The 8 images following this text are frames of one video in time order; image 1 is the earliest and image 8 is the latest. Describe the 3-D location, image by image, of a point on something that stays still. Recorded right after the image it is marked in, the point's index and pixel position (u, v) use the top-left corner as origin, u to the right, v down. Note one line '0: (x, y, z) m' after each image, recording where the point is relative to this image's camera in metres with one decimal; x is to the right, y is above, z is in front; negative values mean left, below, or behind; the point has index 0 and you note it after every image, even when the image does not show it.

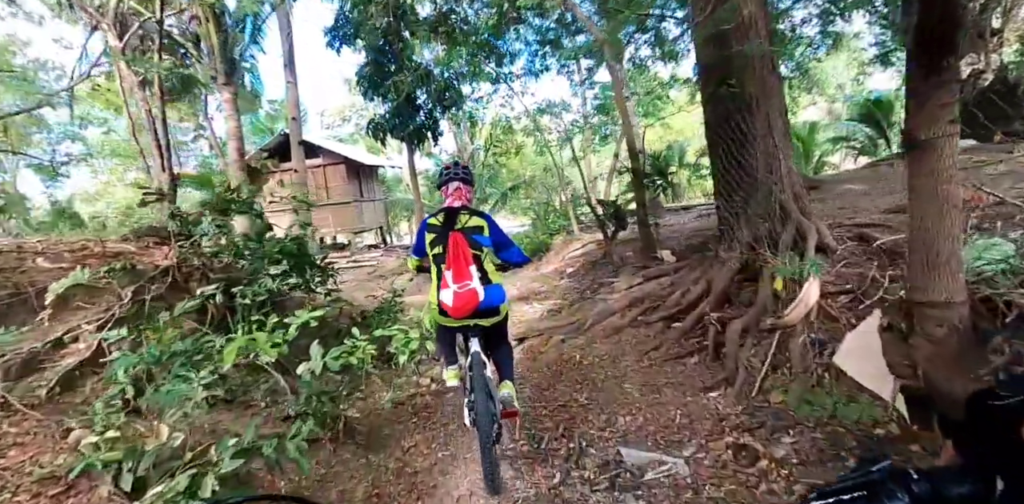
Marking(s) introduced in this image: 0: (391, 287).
0: (-2.2, -0.7, +9.0) m
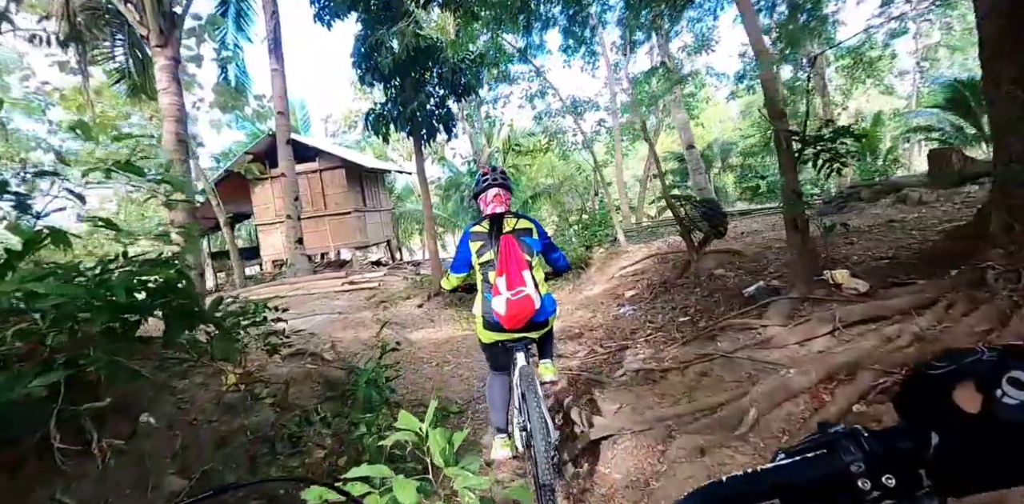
0: (-1.6, -0.9, +7.0) m
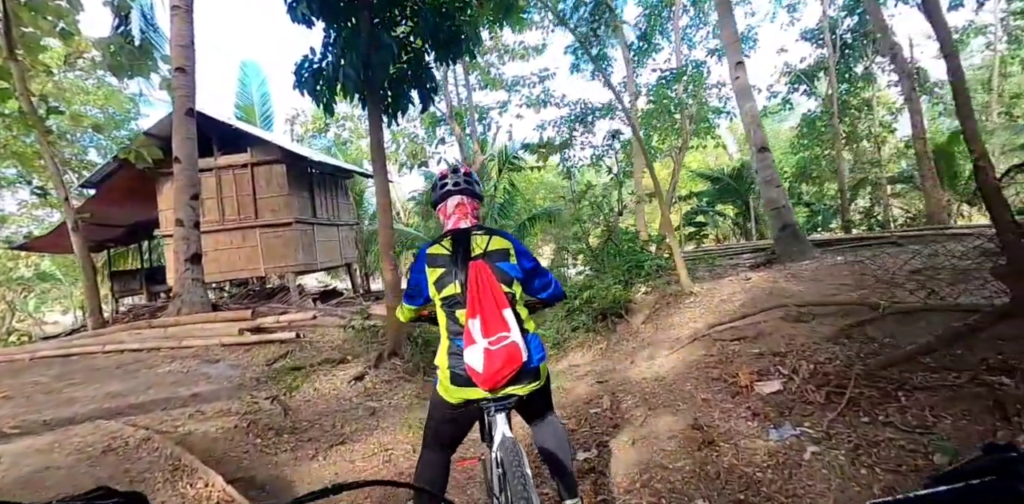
0: (-1.6, -1.2, +3.6) m
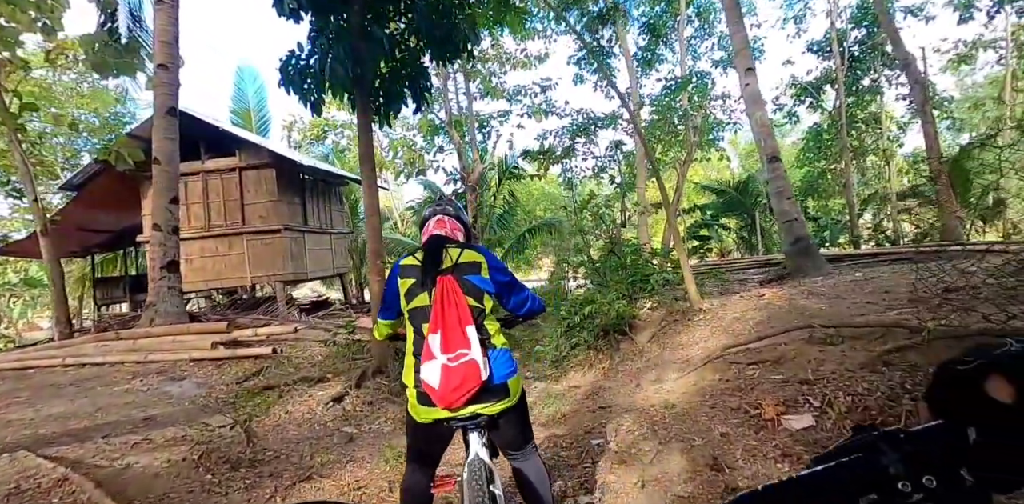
0: (-1.6, -1.2, +3.2) m
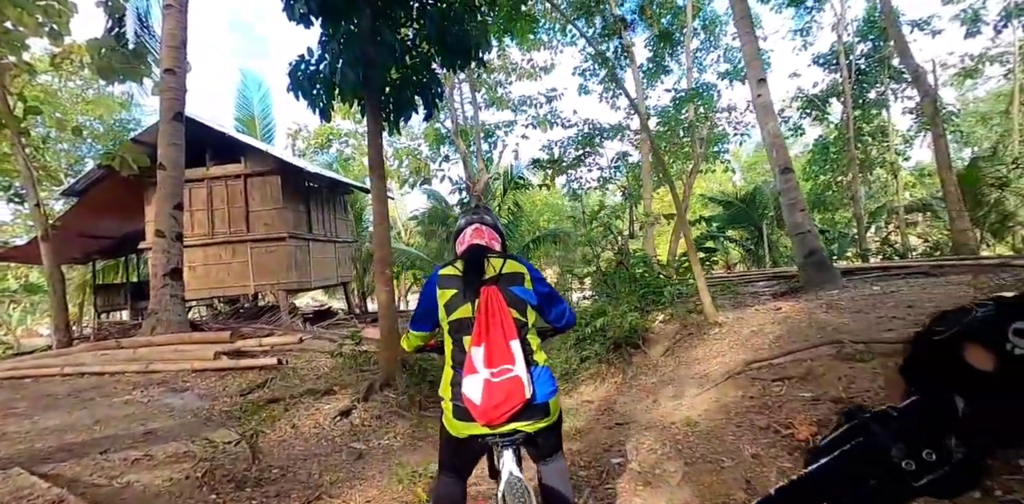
0: (-1.5, -1.3, +3.1) m
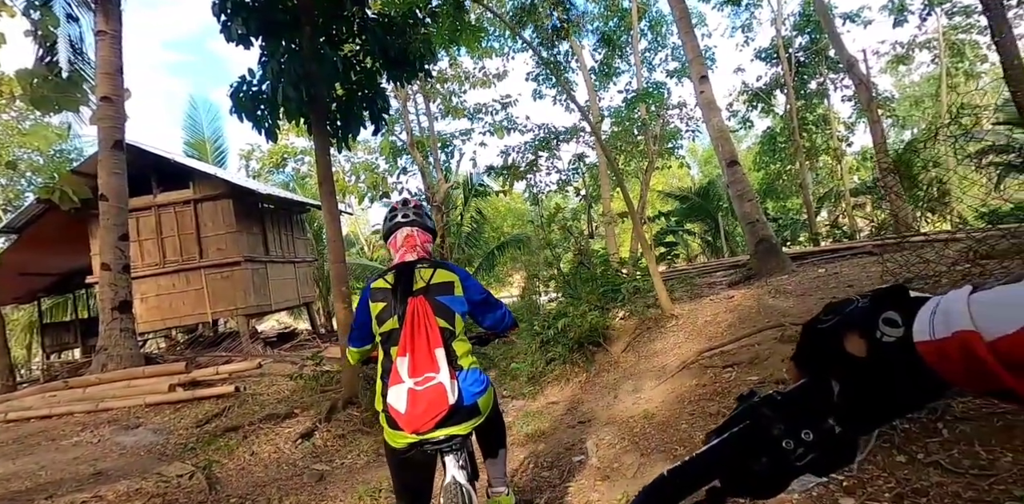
0: (-1.7, -1.4, +3.0) m
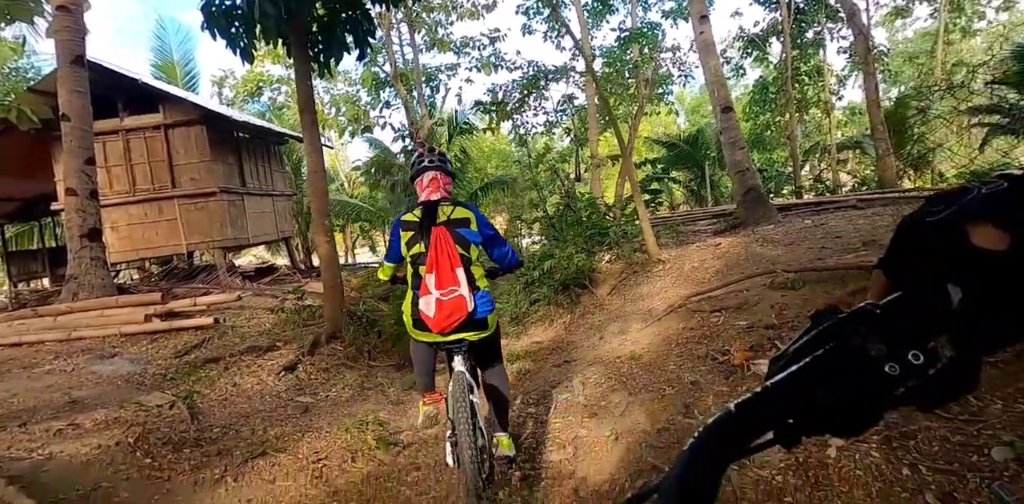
0: (-1.8, -1.0, +3.0) m
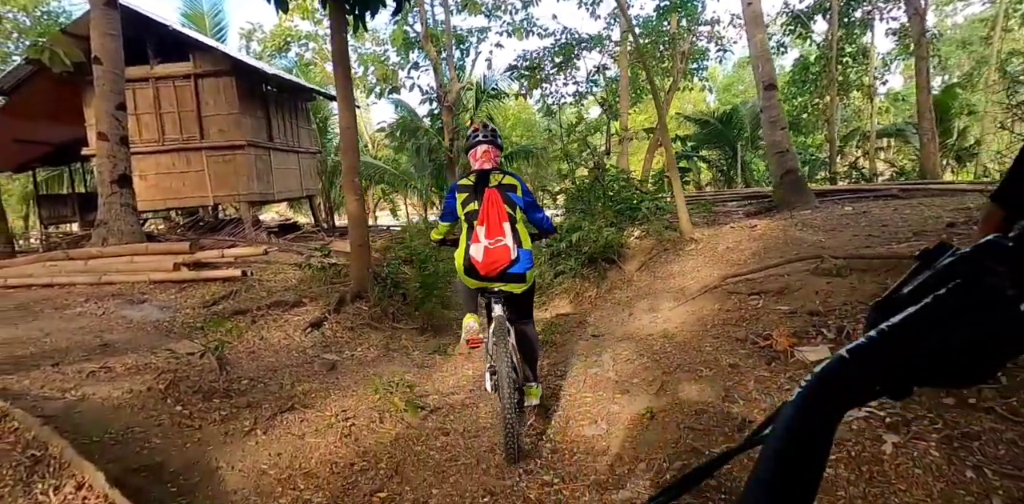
0: (-1.6, -0.7, +3.0) m
